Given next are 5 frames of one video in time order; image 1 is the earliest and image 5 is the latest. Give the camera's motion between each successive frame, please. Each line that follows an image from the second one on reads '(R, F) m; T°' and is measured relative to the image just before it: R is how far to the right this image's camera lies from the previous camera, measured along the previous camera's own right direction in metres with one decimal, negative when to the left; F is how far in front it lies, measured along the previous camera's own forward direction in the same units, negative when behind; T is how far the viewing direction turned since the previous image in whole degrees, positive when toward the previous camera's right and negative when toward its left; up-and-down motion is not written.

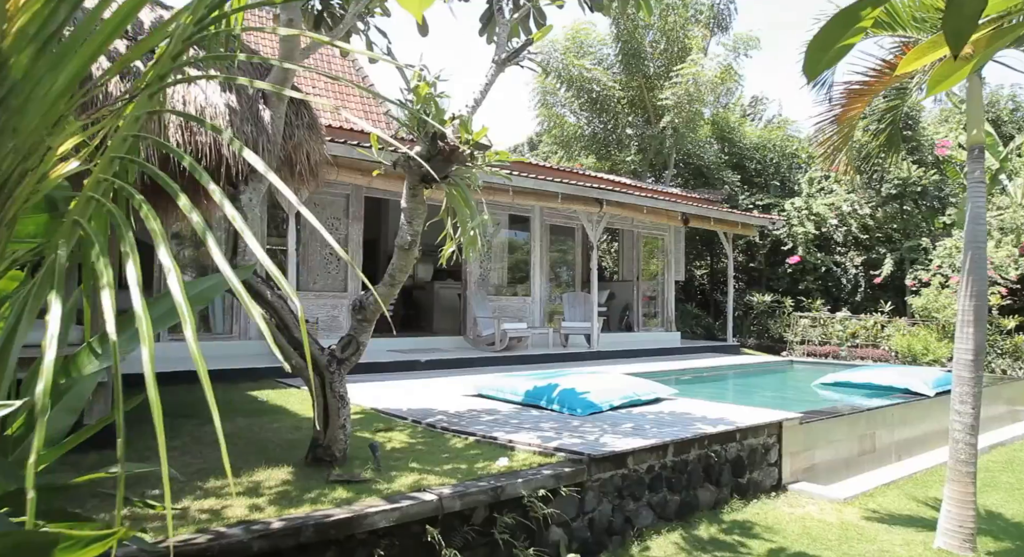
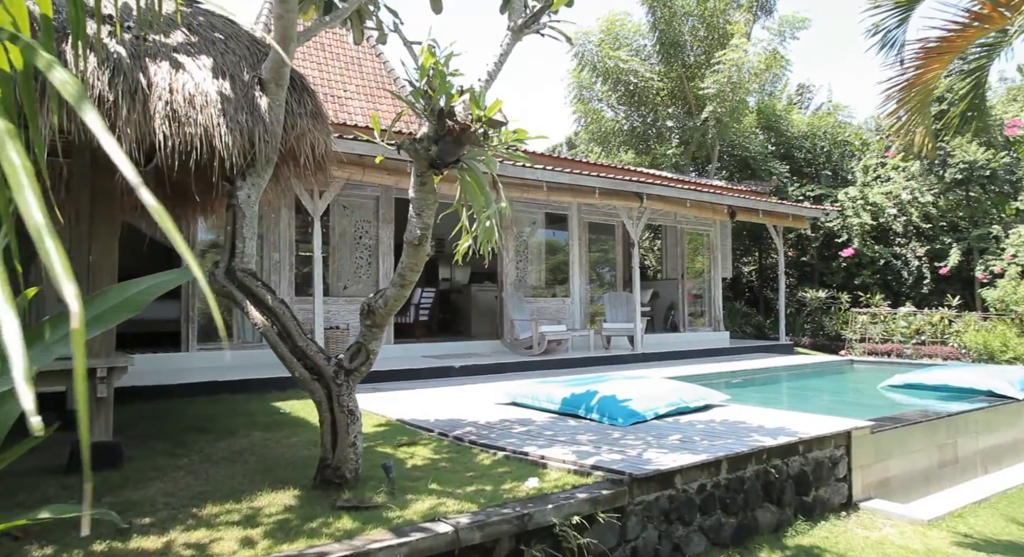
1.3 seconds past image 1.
(+0.1, +0.5) m; -3°
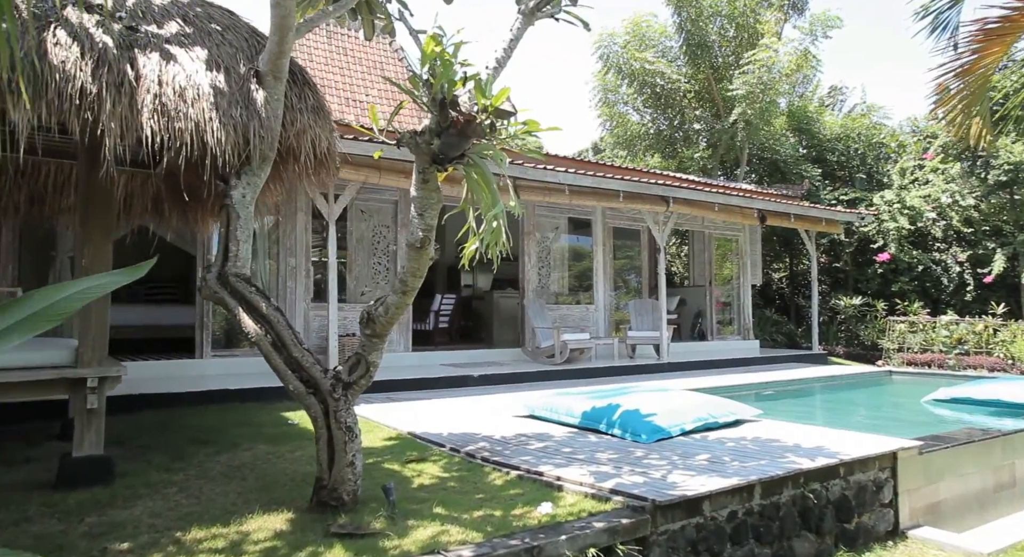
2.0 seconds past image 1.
(+0.1, +0.3) m; -2°
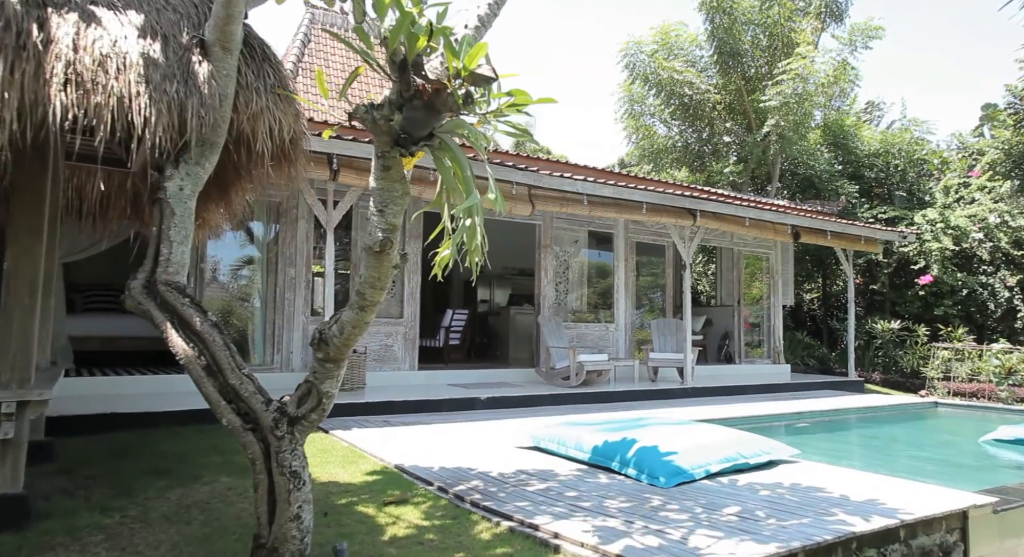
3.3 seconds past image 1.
(+0.1, +0.6) m; -2°
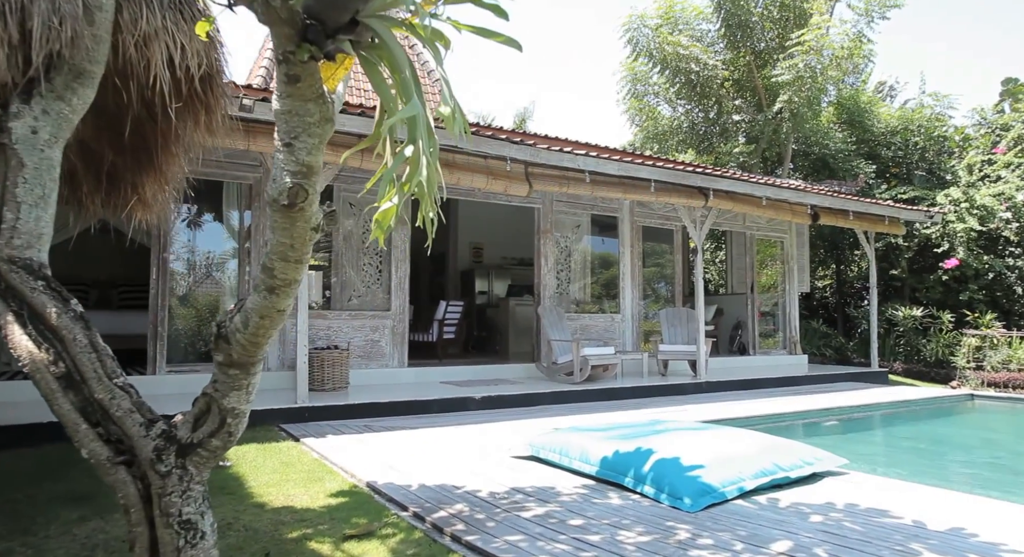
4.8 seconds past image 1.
(+0.1, +0.8) m; 0°
